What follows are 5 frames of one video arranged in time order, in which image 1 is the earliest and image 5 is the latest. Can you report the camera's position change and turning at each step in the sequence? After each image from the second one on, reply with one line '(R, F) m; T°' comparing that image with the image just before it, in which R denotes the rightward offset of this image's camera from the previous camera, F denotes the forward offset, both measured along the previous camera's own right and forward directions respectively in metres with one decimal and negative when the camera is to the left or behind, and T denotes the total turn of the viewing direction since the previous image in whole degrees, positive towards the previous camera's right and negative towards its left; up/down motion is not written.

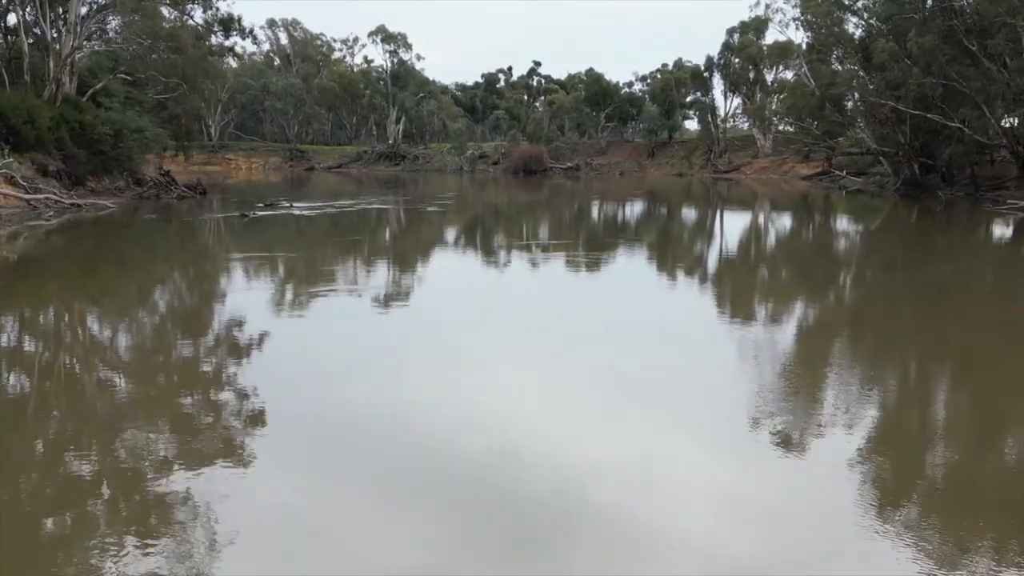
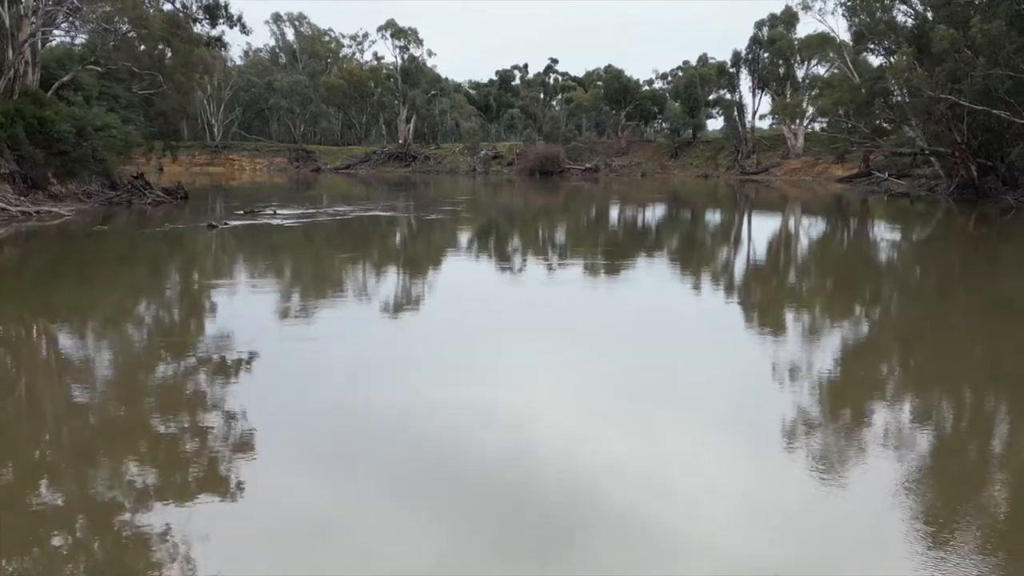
(0.0, +0.9) m; -1°
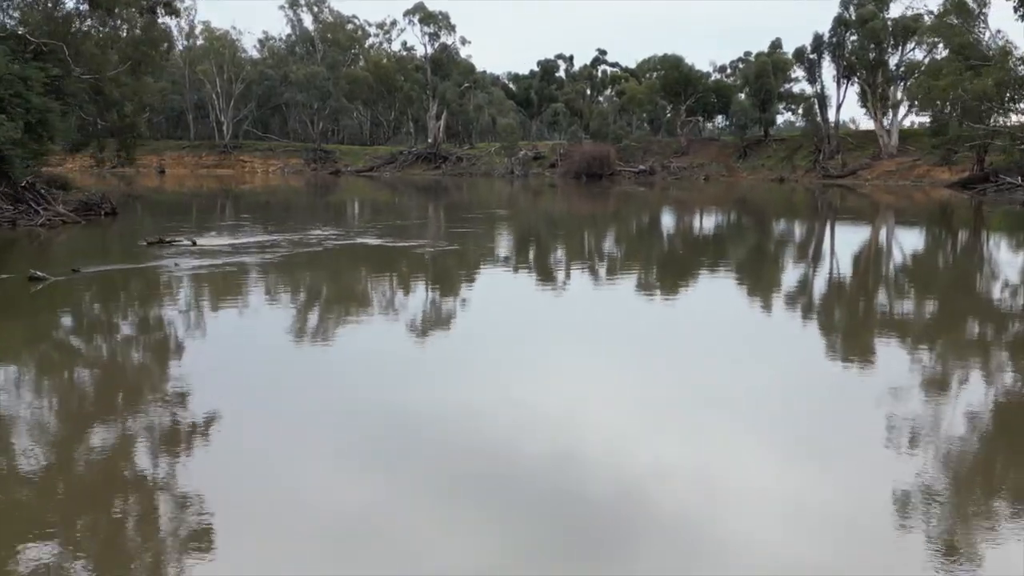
(0.0, +2.1) m; -3°
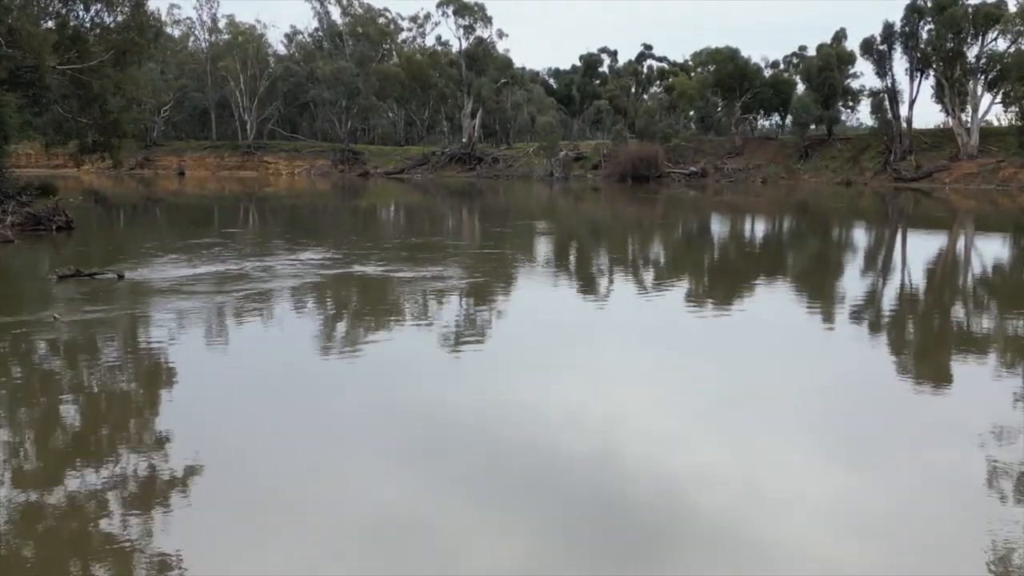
(0.0, +1.1) m; -3°
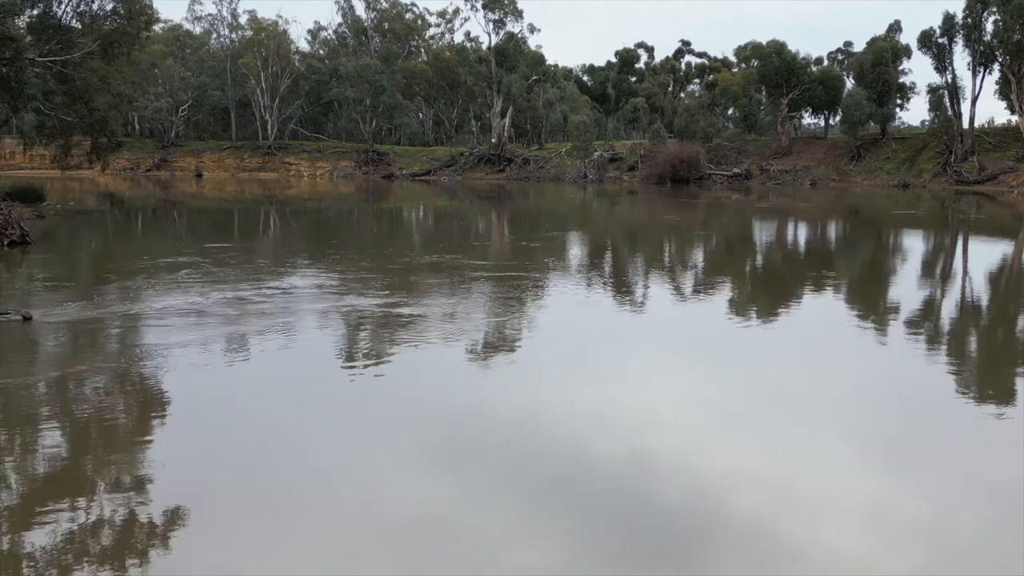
(0.0, +0.7) m; -2°
